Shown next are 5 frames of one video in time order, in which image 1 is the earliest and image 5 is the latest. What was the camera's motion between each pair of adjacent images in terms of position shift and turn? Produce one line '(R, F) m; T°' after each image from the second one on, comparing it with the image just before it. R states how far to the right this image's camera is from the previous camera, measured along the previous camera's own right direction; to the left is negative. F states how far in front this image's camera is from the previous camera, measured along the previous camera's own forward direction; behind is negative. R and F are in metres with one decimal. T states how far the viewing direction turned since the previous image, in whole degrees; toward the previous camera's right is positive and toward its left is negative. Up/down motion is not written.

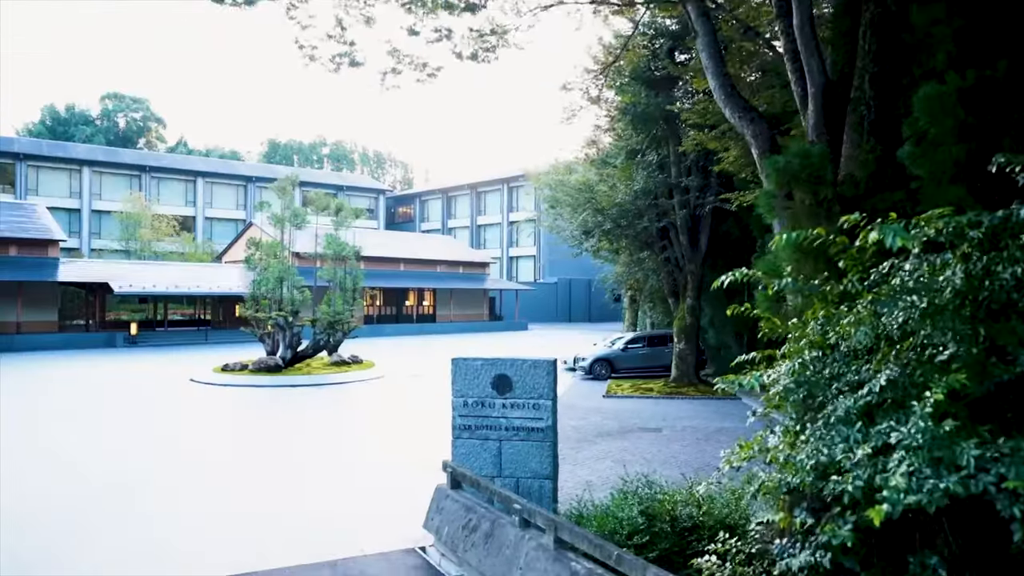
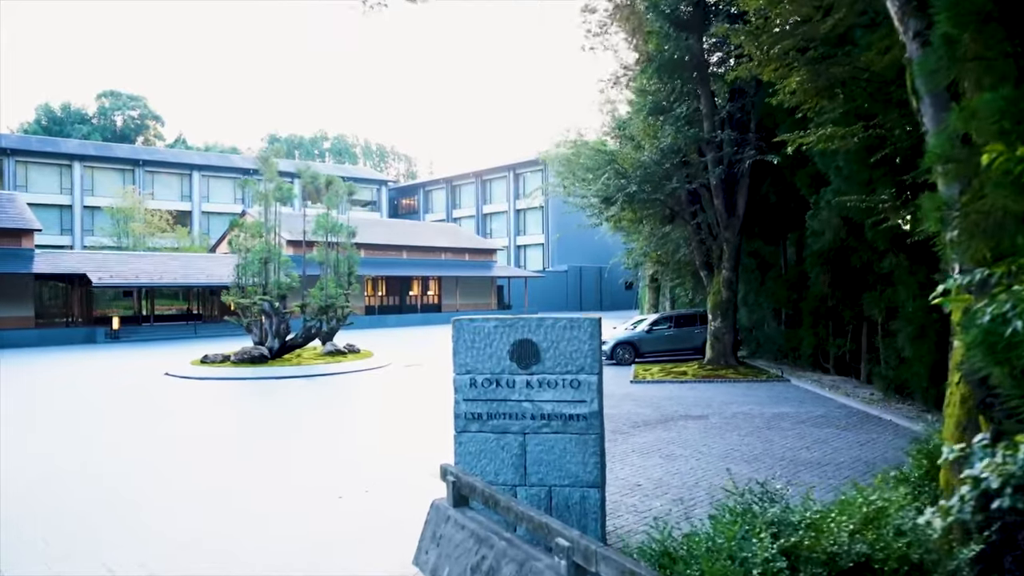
(-0.1, +2.1) m; -1°
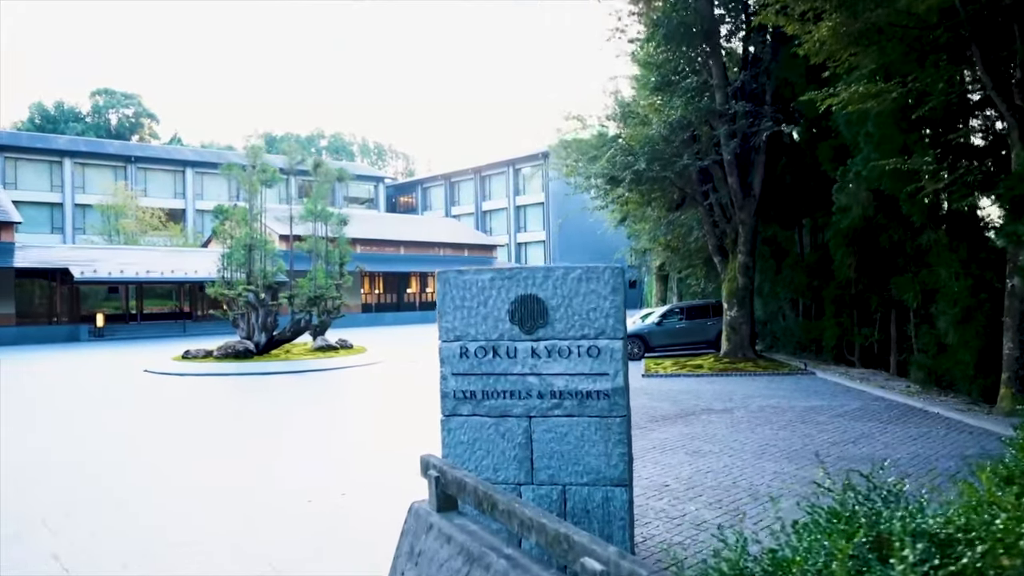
(0.0, +1.1) m; 0°
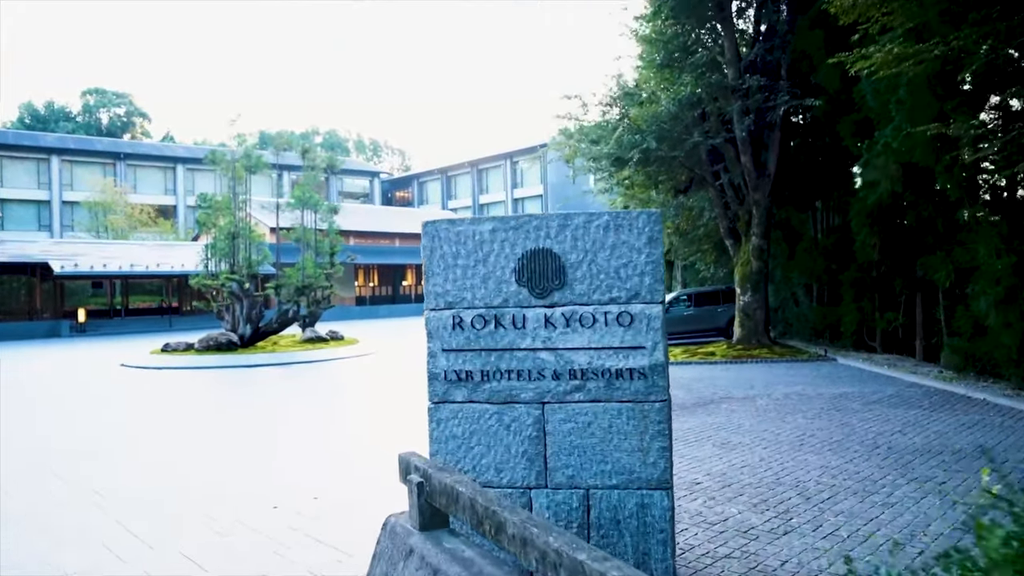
(0.0, +0.8) m; 0°
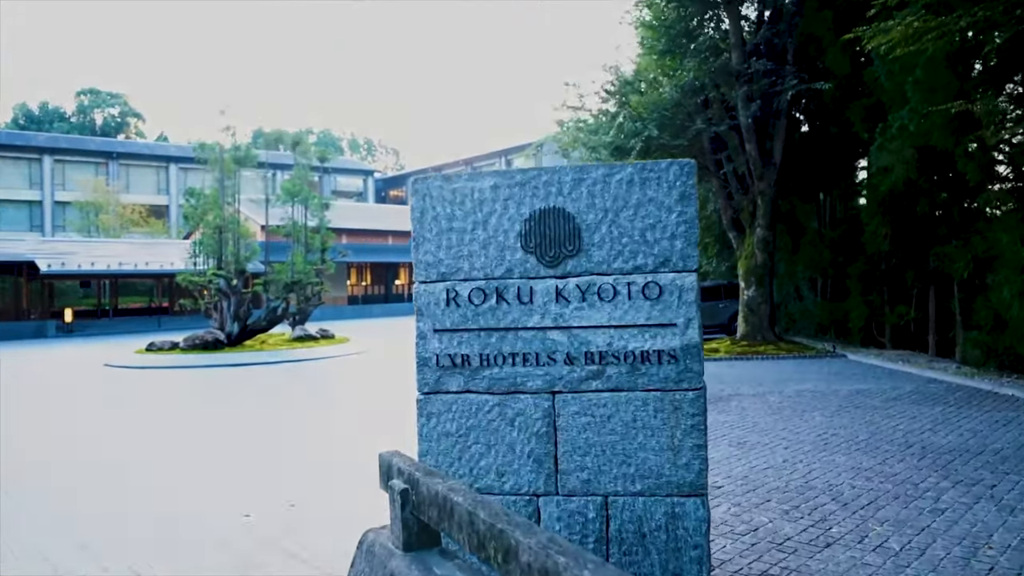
(0.0, +0.5) m; 0°
